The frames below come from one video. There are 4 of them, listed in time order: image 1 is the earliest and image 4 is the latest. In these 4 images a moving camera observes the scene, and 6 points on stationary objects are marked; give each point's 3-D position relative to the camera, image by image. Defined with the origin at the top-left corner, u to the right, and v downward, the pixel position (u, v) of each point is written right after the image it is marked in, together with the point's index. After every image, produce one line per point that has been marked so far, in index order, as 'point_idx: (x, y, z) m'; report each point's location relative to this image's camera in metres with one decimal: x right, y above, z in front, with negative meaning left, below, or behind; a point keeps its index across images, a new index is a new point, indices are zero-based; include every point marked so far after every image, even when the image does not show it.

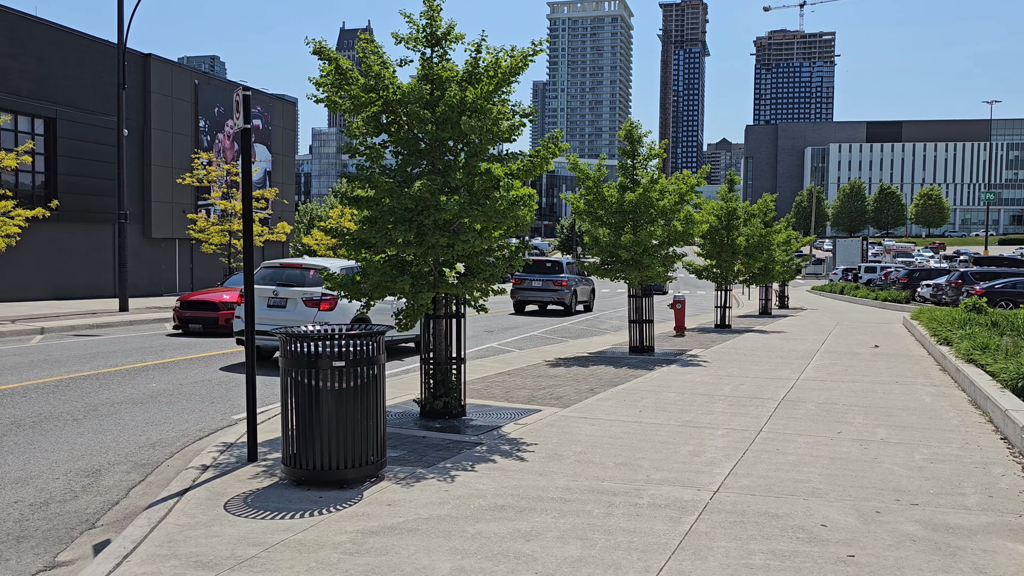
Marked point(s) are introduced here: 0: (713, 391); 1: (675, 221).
0: (+2.4, -1.3, +11.0) m
1: (+2.9, +1.2, +16.3) m
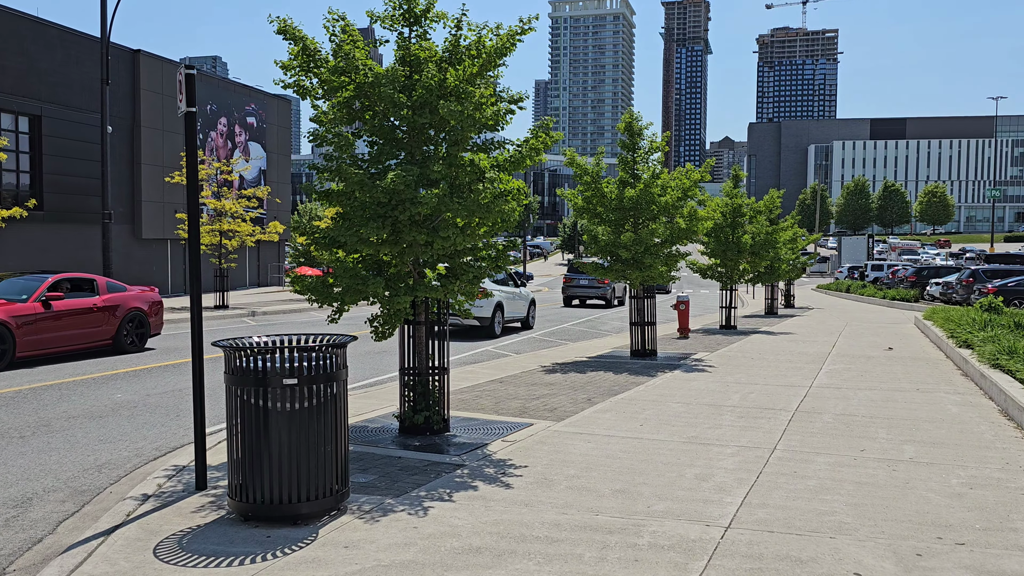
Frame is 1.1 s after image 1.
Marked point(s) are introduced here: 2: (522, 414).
0: (+2.3, -1.3, +10.2) m
1: (+2.8, +1.2, +15.5) m
2: (+0.1, -1.3, +9.4) m
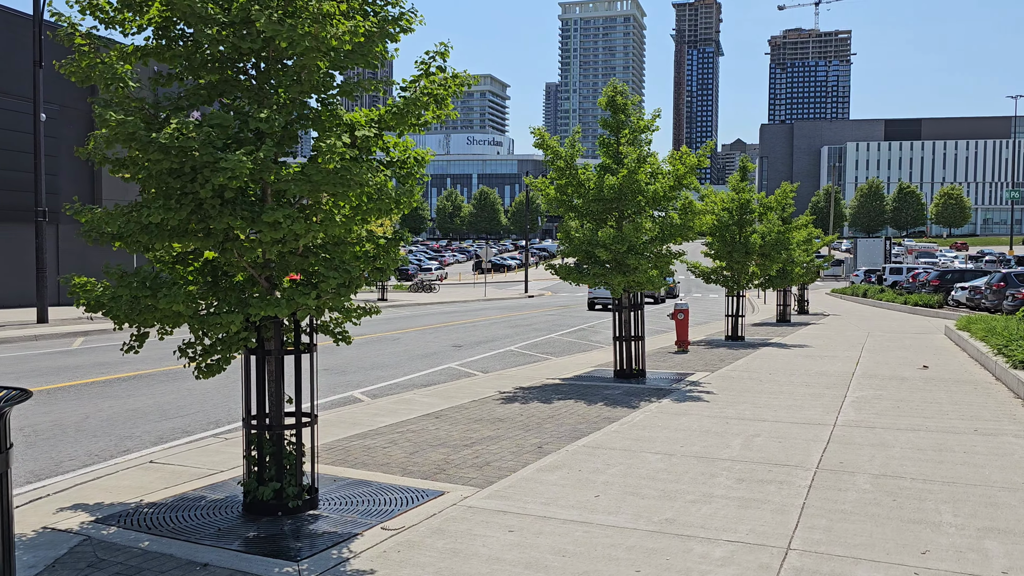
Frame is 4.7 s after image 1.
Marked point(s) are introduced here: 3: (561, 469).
0: (+1.7, -1.4, +7.5) m
1: (+2.3, +1.1, +12.8) m
2: (-0.6, -1.4, +6.8) m
3: (+0.4, -1.4, +6.9) m
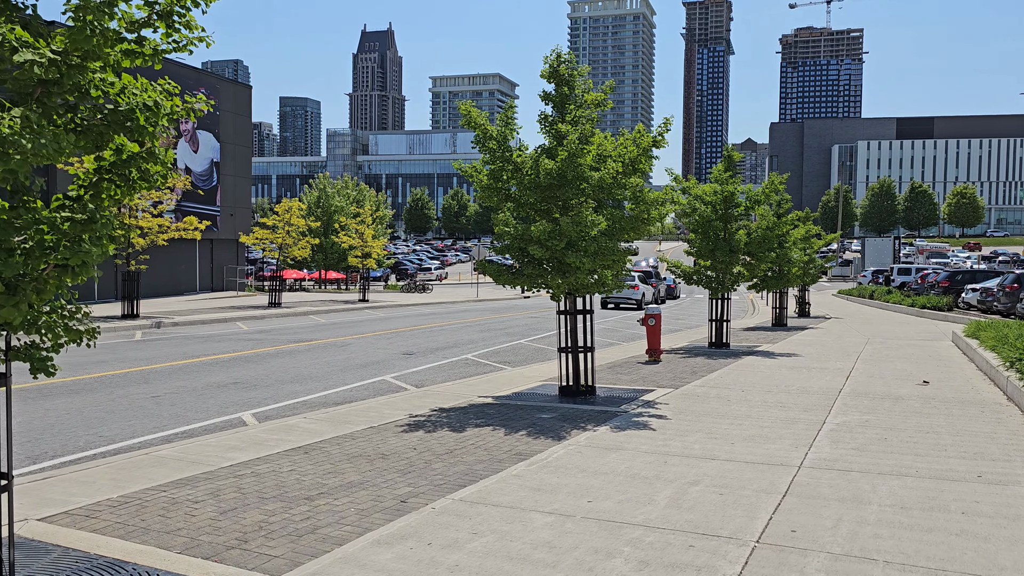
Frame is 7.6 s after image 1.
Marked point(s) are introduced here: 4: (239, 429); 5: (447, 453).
0: (+0.7, -1.4, +5.7) m
1: (+1.4, +1.0, +11.0) m
2: (-1.5, -1.4, +5.0) m
3: (-0.6, -1.4, +5.1) m
4: (-2.7, -1.4, +9.0) m
5: (-0.5, -1.4, +7.6) m
